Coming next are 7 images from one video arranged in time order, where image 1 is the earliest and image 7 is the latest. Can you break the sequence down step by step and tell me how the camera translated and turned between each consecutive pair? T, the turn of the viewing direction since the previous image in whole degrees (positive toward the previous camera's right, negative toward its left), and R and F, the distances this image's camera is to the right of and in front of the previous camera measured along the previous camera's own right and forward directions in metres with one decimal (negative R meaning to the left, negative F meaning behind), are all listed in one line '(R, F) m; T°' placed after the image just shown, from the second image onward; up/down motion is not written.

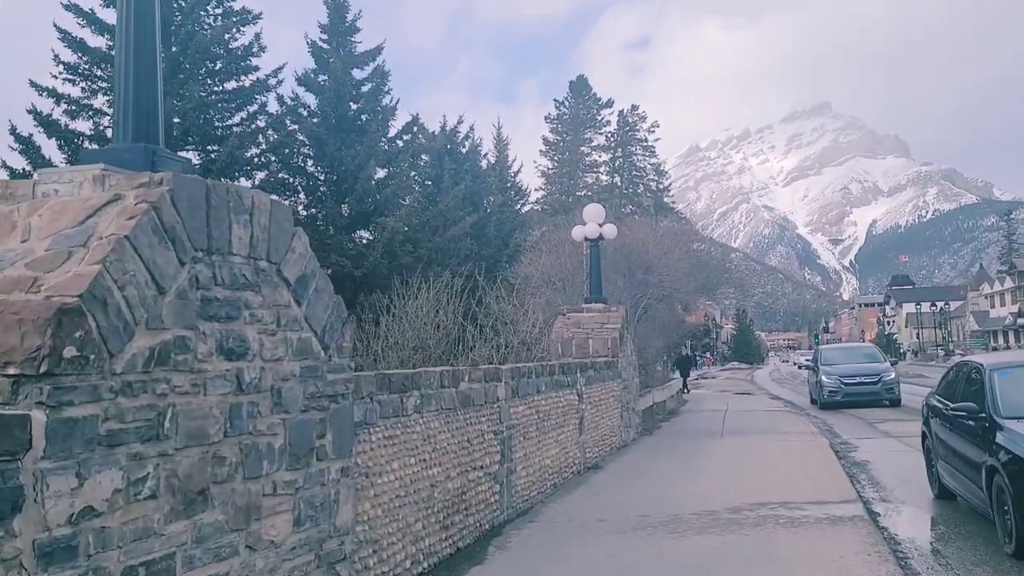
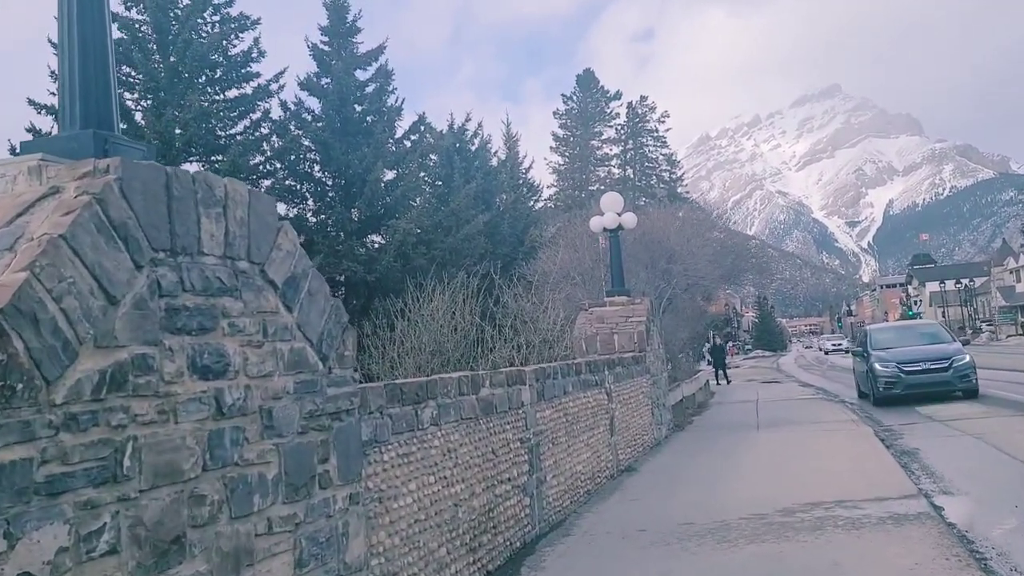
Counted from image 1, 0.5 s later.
(0.0, +0.6) m; -1°
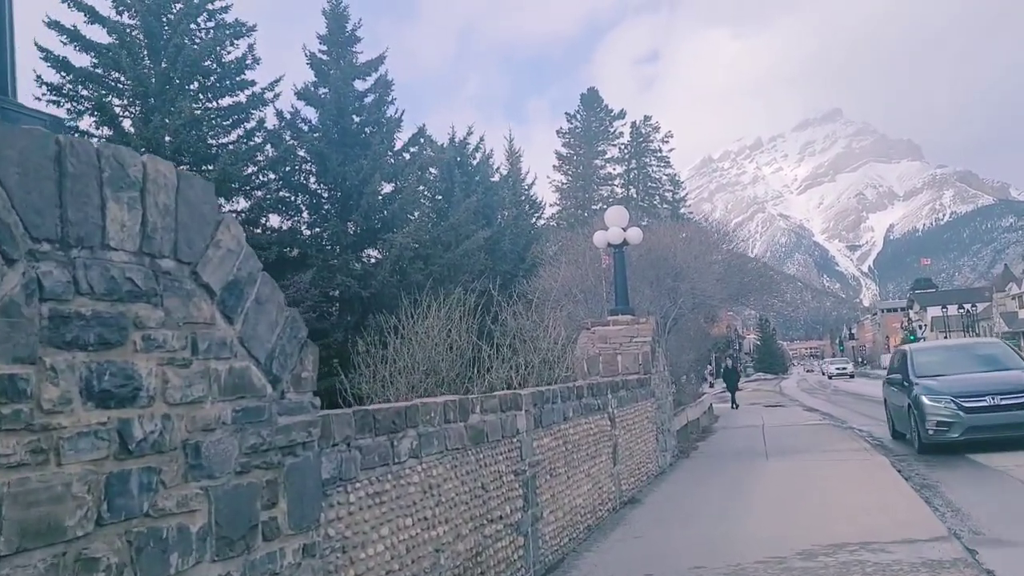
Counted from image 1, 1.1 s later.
(0.0, +0.7) m; 0°
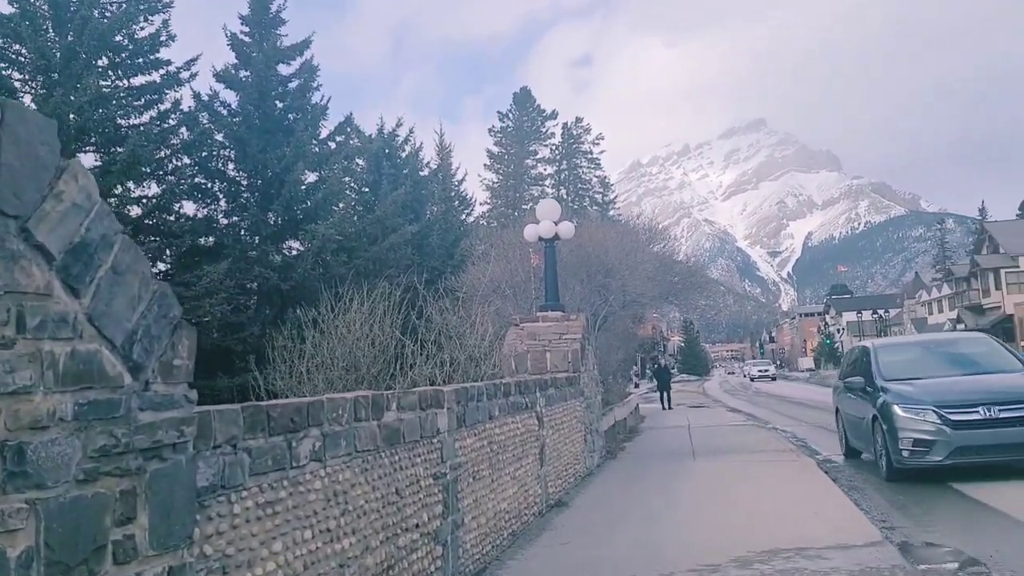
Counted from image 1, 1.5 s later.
(0.0, +0.5) m; +5°
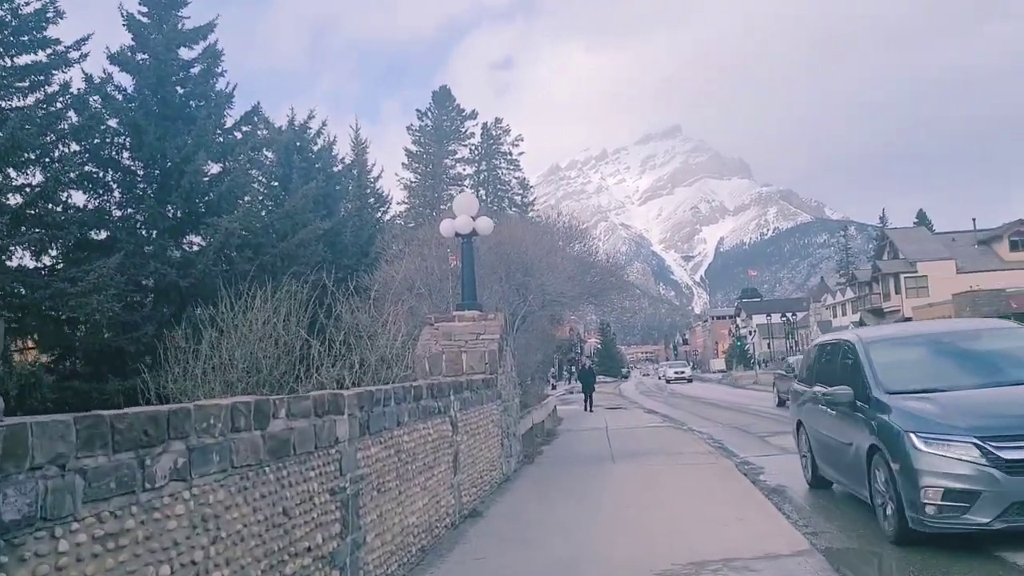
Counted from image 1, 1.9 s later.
(+0.1, +0.6) m; +5°
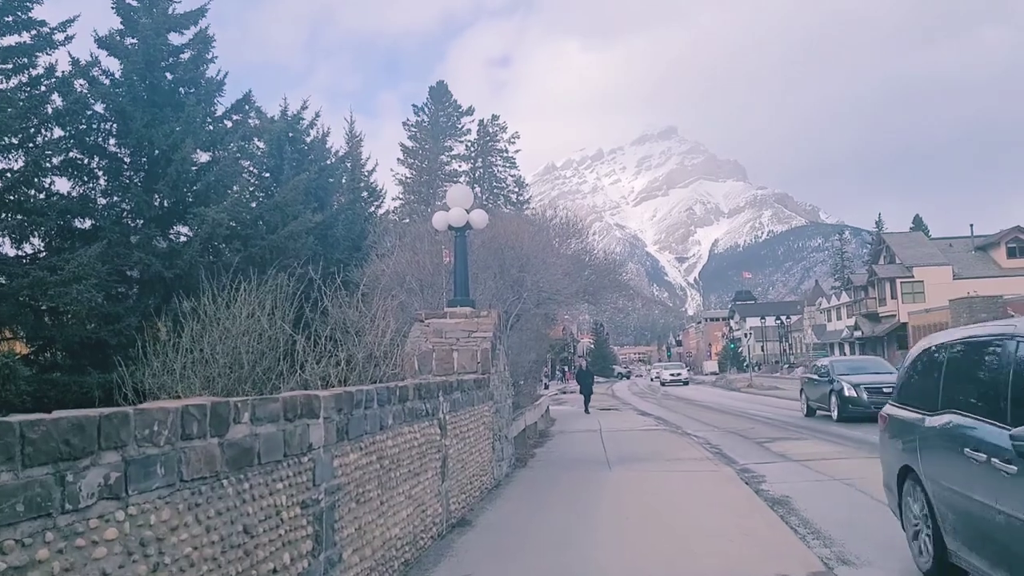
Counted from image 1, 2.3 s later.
(0.0, +0.5) m; 0°
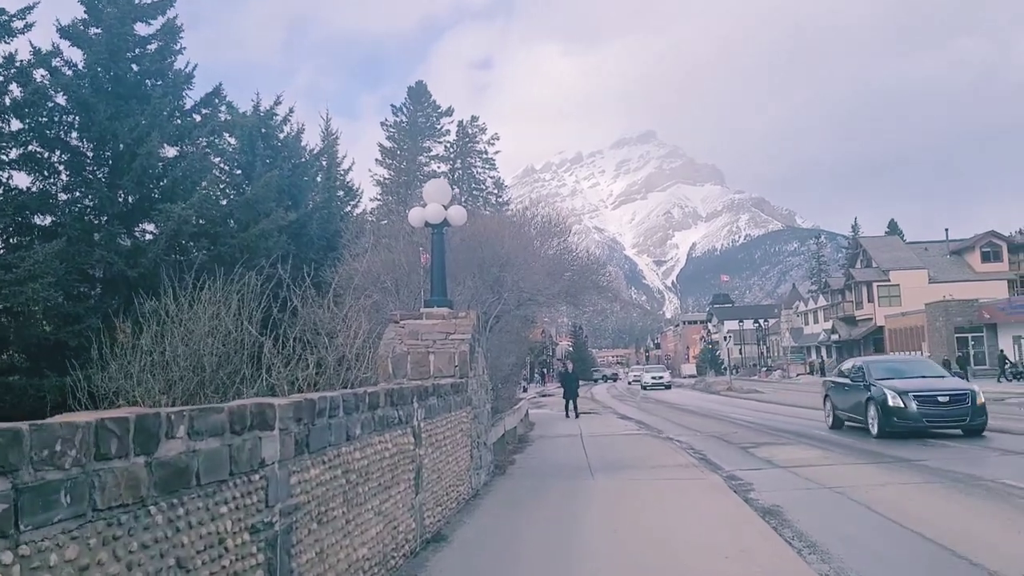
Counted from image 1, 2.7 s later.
(0.0, +0.5) m; +1°
